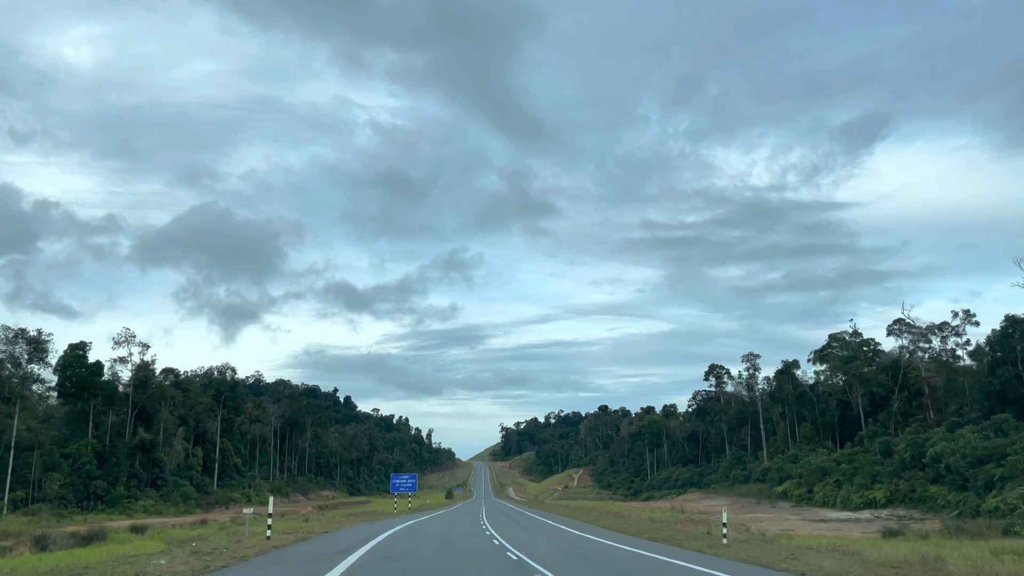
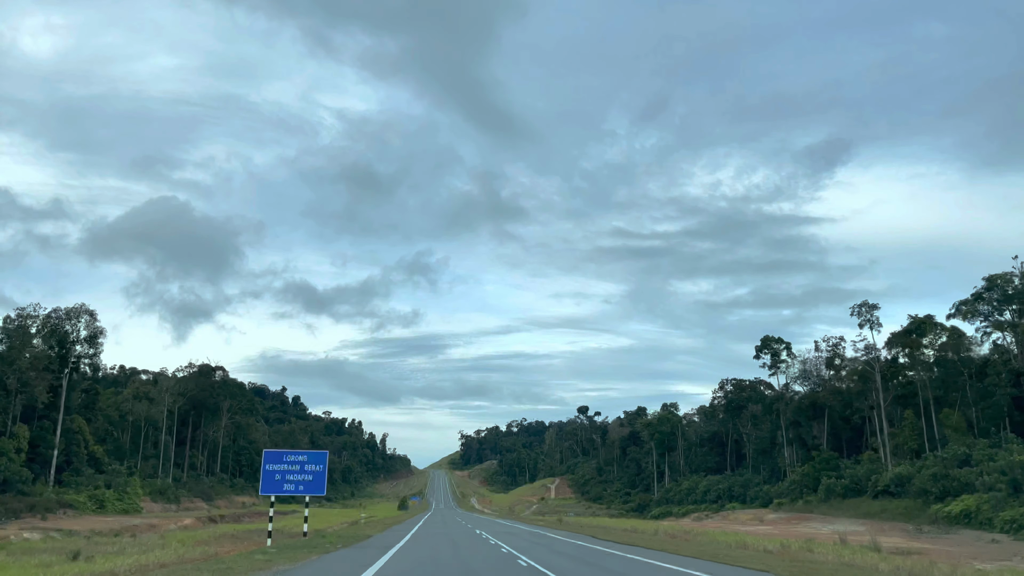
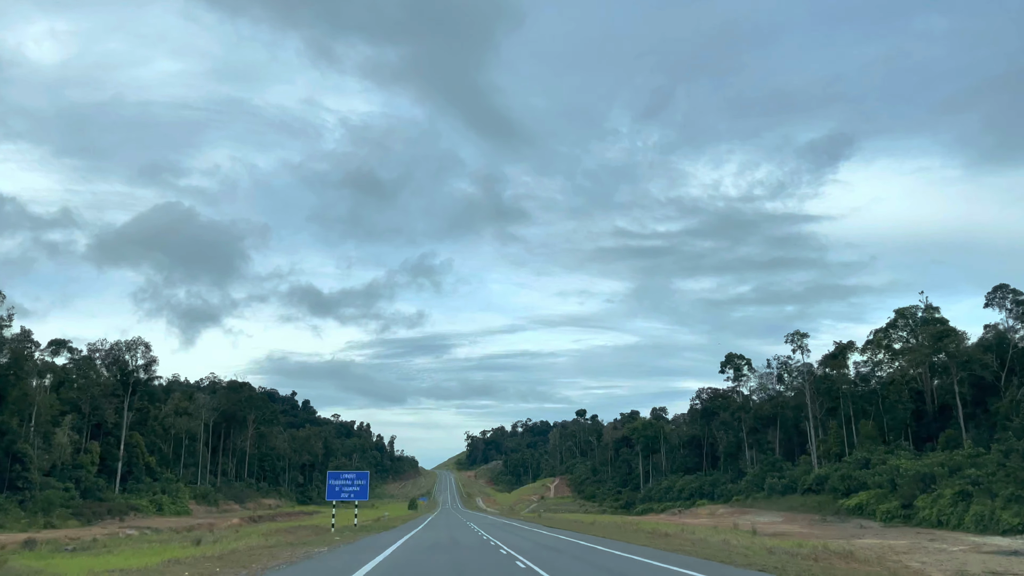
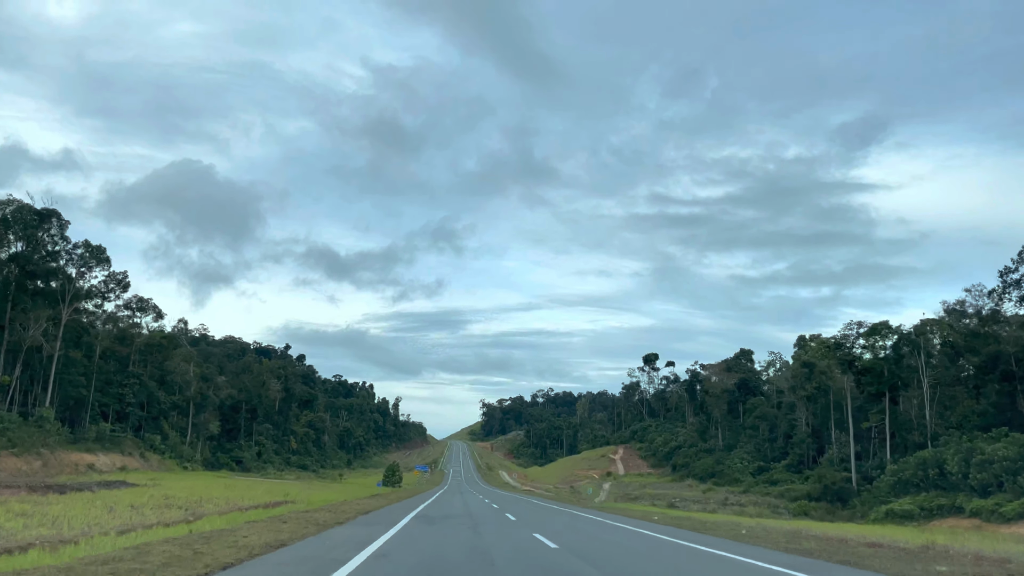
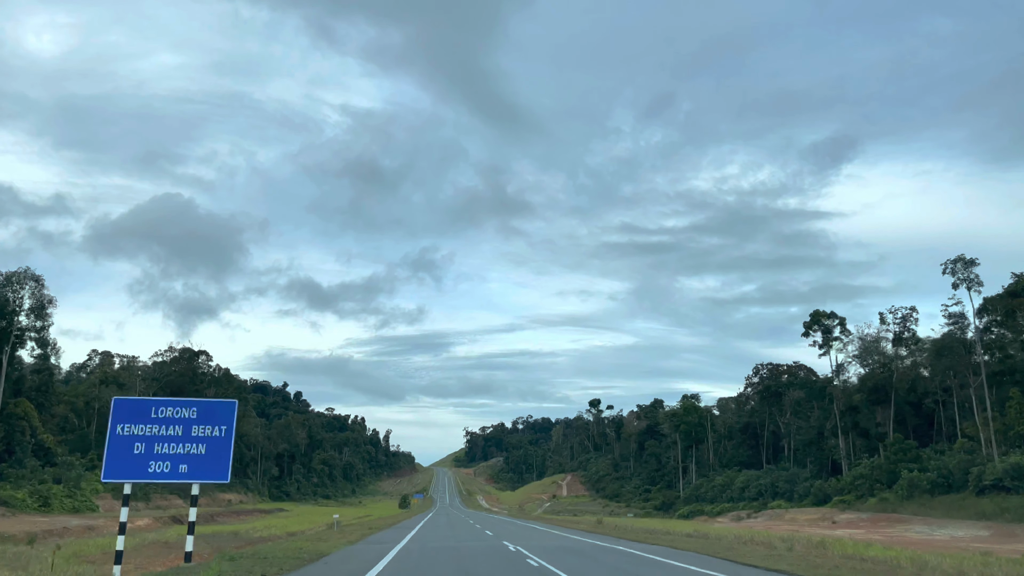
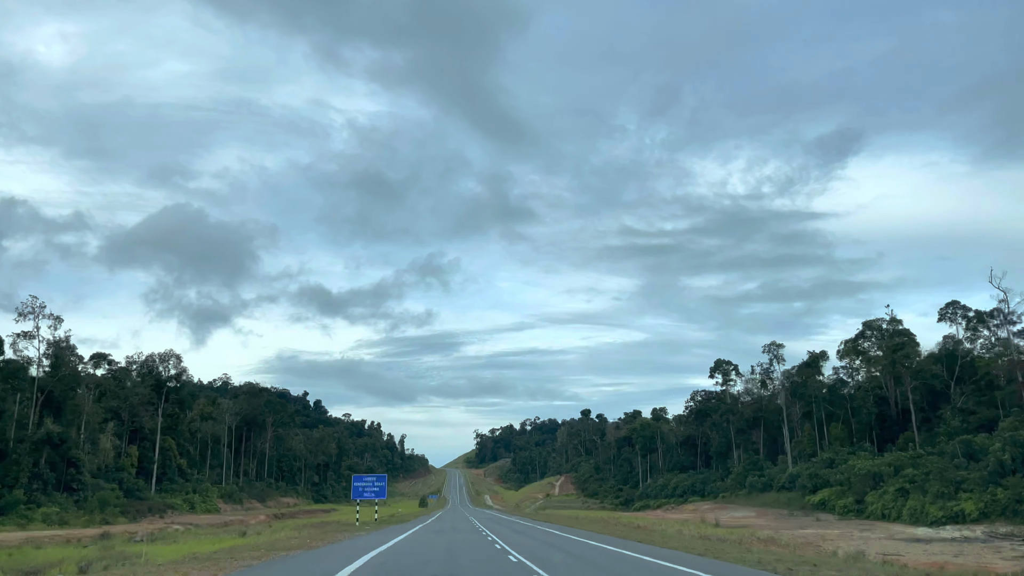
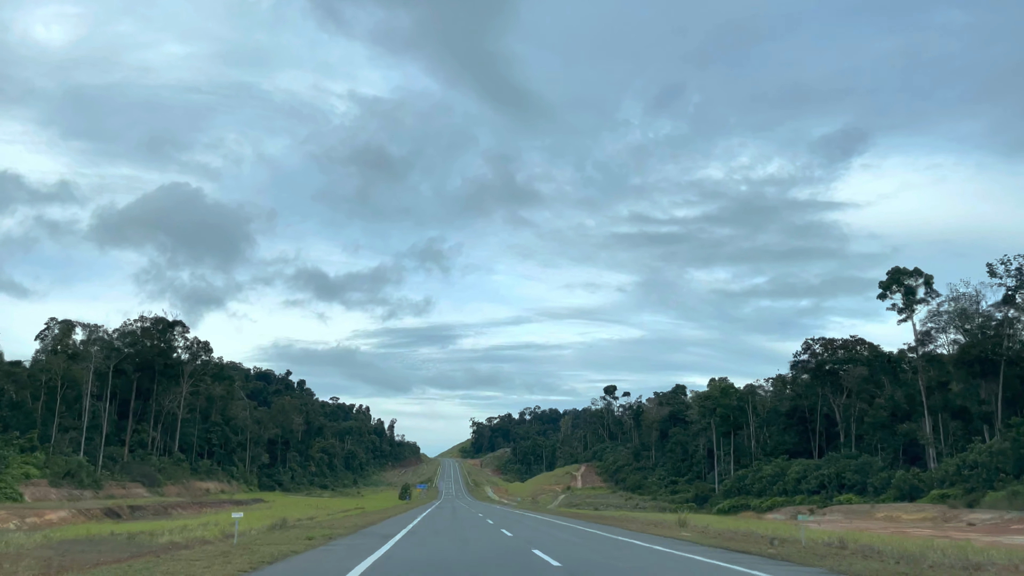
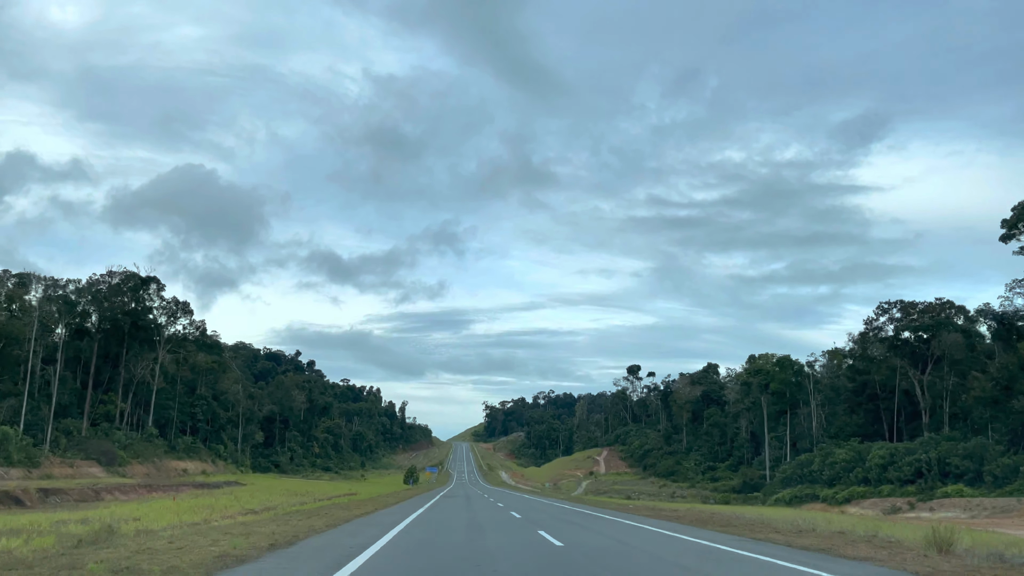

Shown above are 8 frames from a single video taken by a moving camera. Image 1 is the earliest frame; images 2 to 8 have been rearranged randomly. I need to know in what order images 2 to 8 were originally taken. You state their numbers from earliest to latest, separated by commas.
6, 3, 2, 5, 7, 8, 4
